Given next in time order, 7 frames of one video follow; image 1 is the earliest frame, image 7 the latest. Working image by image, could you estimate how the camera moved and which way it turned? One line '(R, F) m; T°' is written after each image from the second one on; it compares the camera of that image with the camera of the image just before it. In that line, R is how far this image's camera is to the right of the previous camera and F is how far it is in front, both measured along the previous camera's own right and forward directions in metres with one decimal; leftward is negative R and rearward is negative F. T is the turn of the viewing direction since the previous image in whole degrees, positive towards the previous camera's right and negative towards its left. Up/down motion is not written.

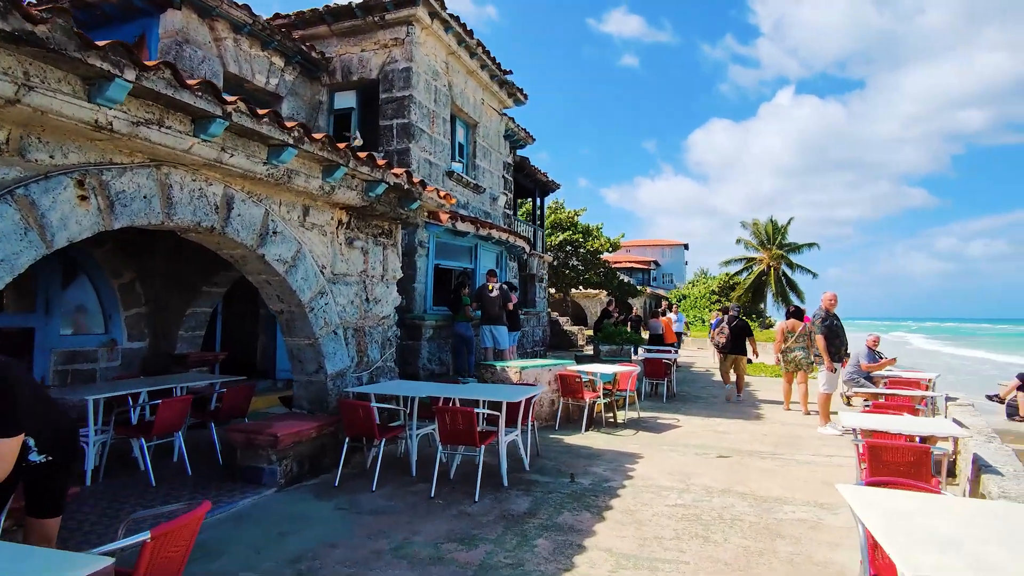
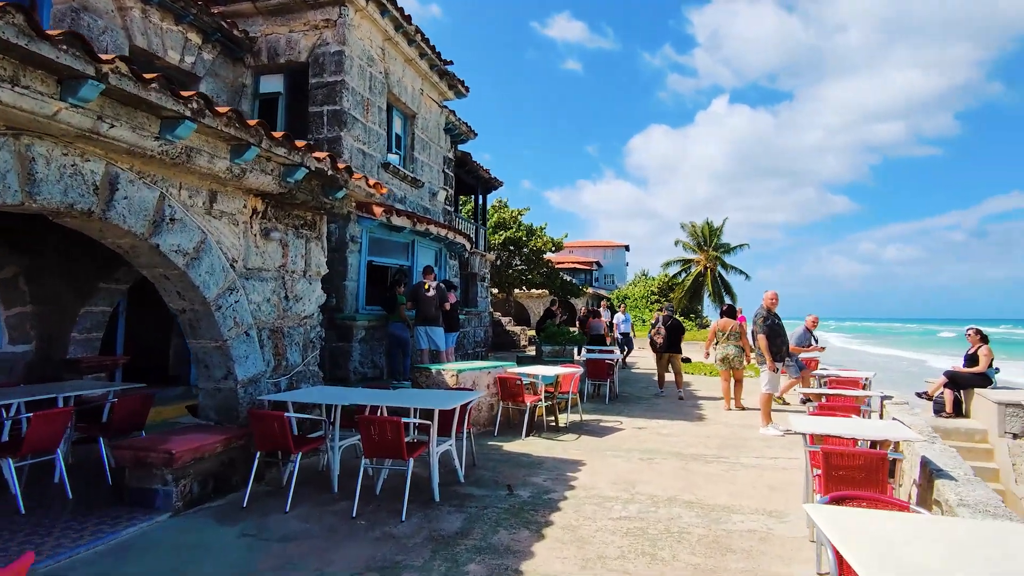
(+0.1, +0.4) m; +5°
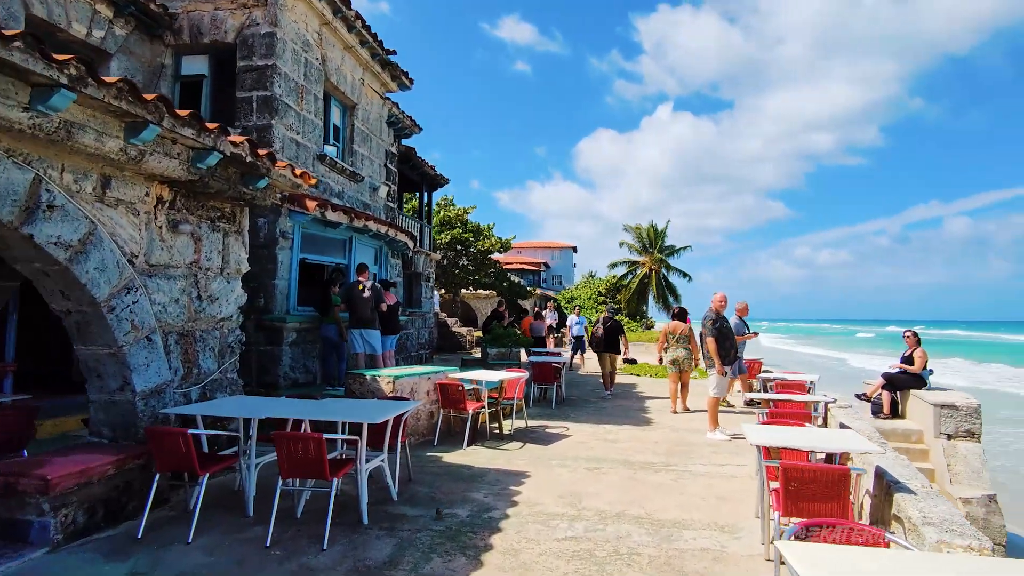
(+0.1, +0.4) m; +5°
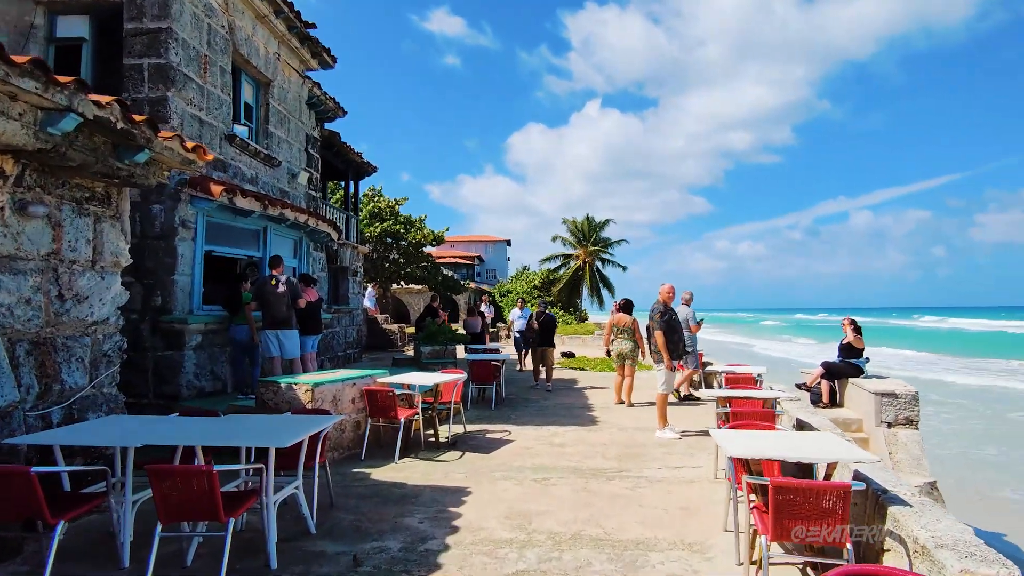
(0.0, +0.6) m; +6°
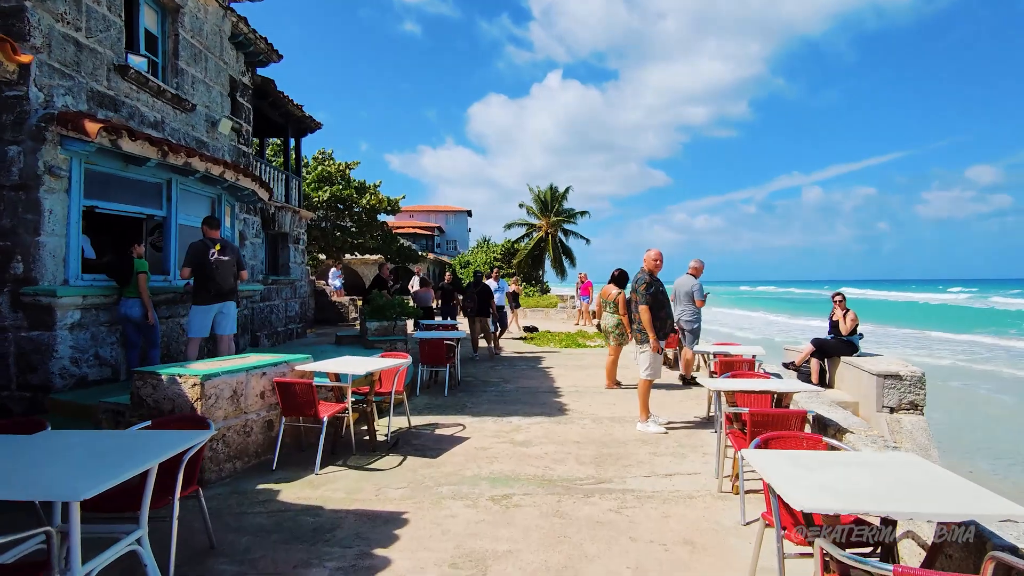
(+0.1, +1.2) m; +4°
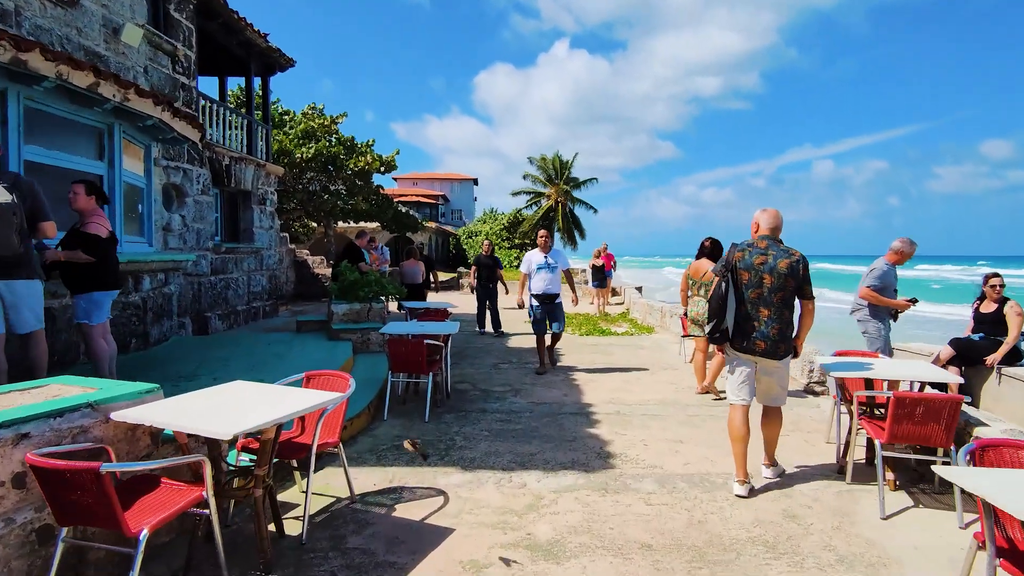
(-0.1, +2.5) m; -1°
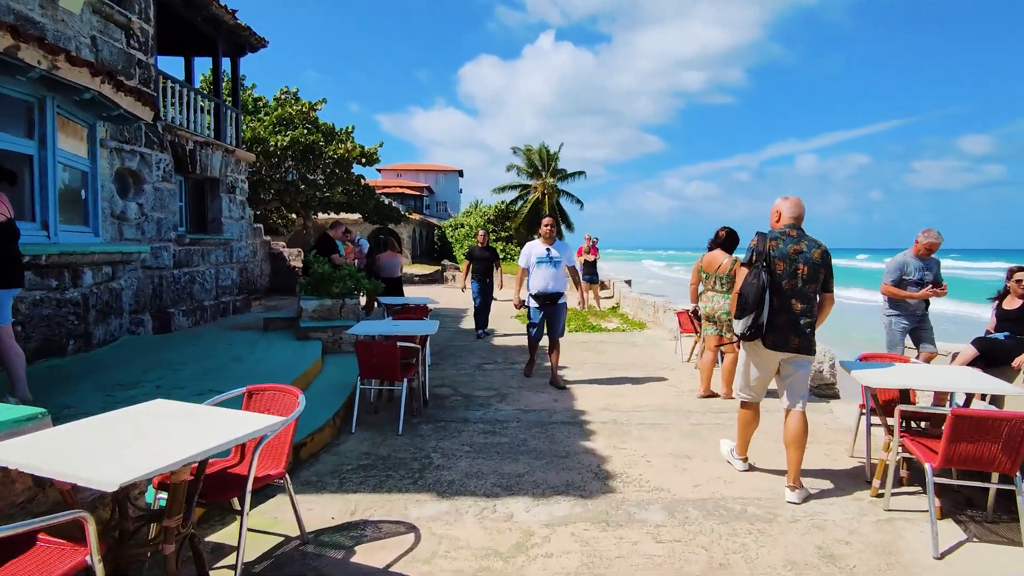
(0.0, +0.6) m; +1°
